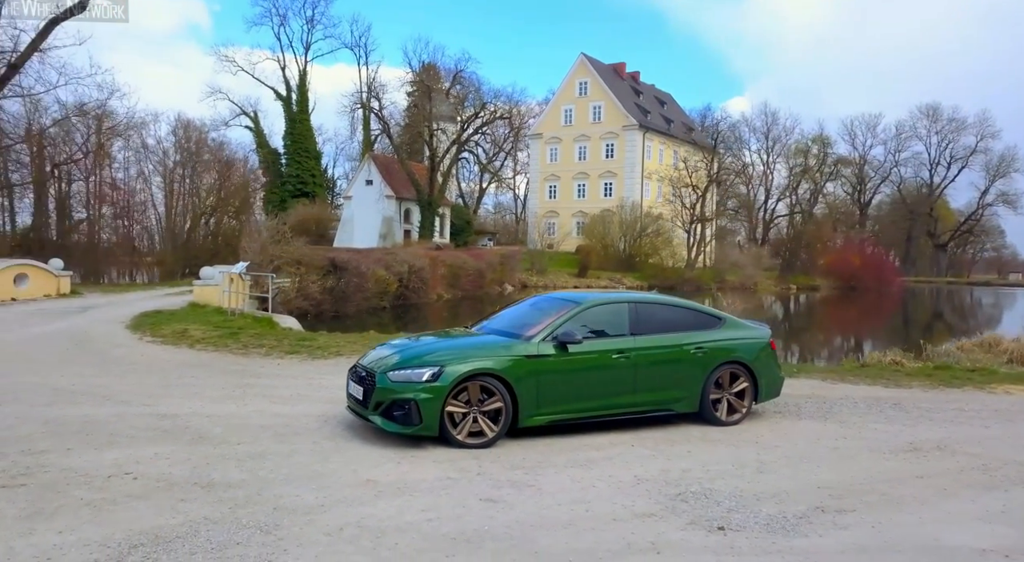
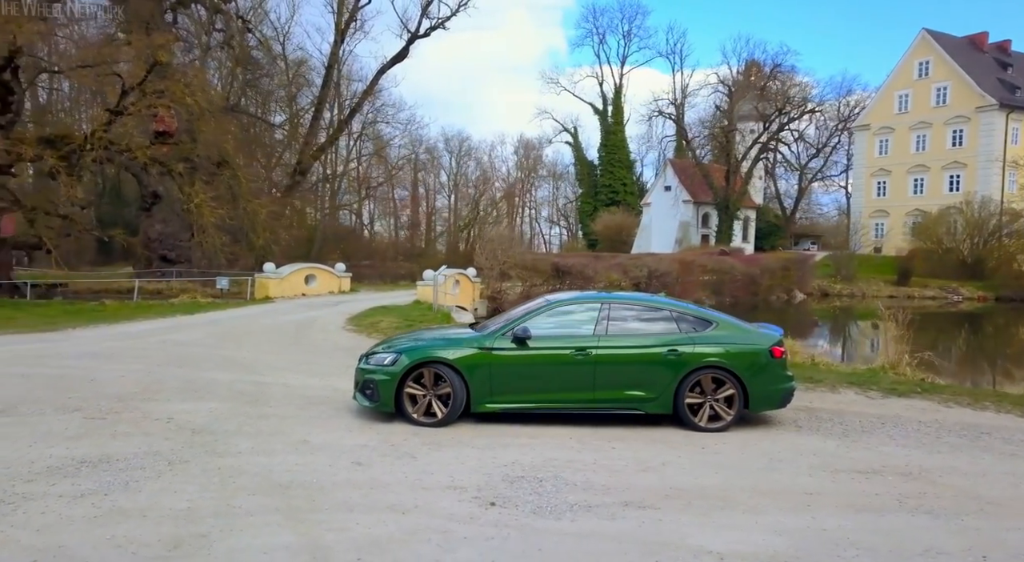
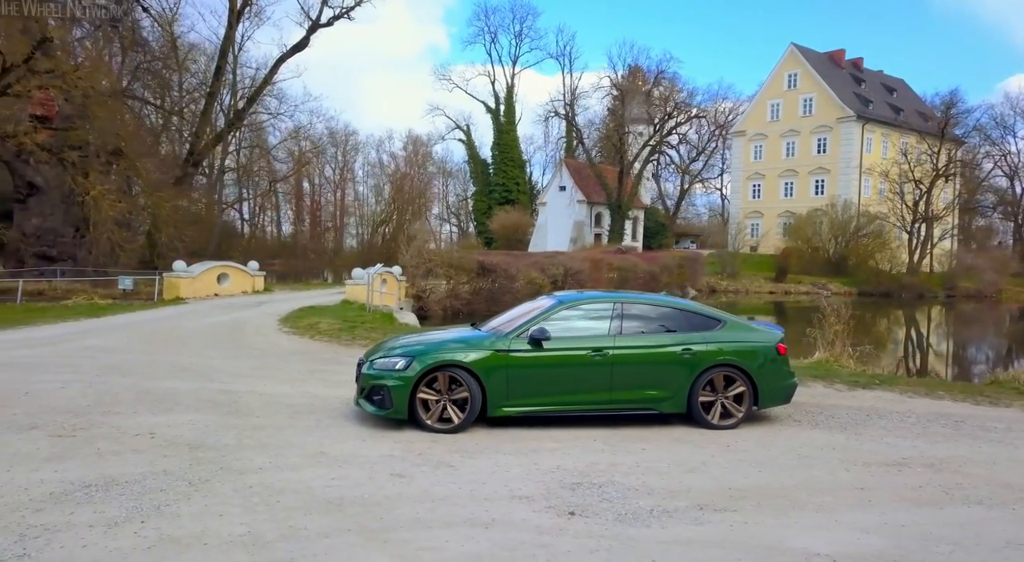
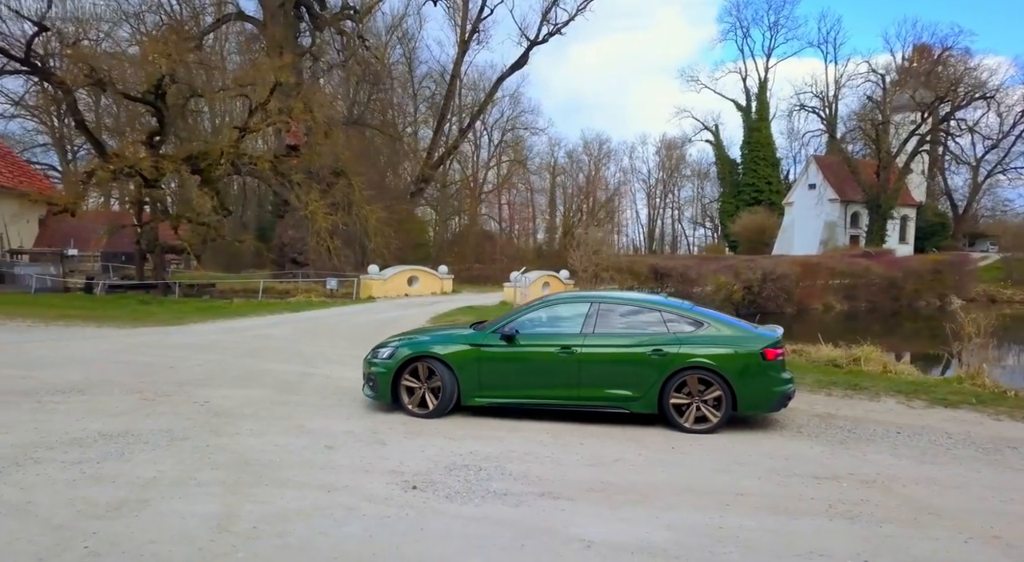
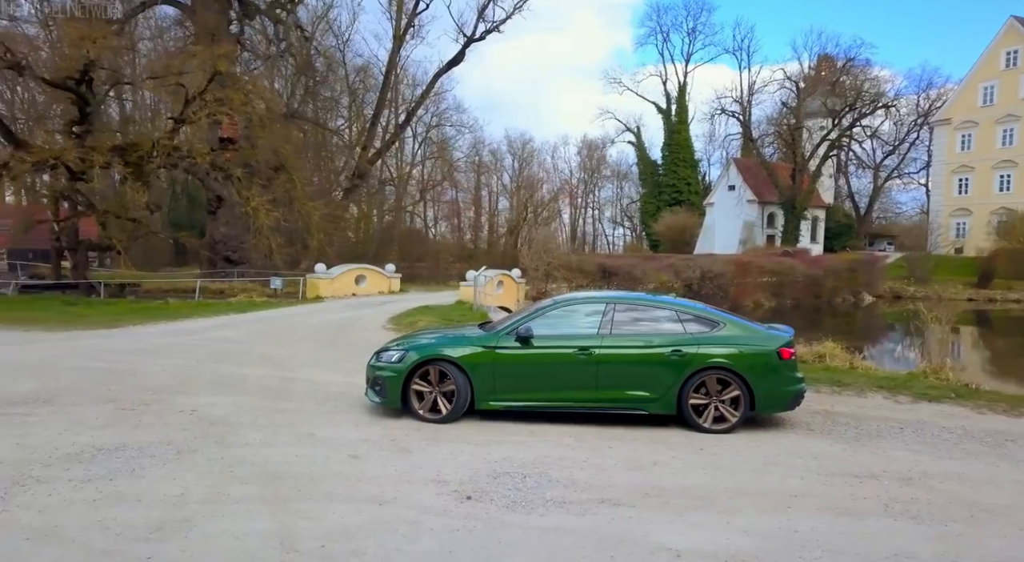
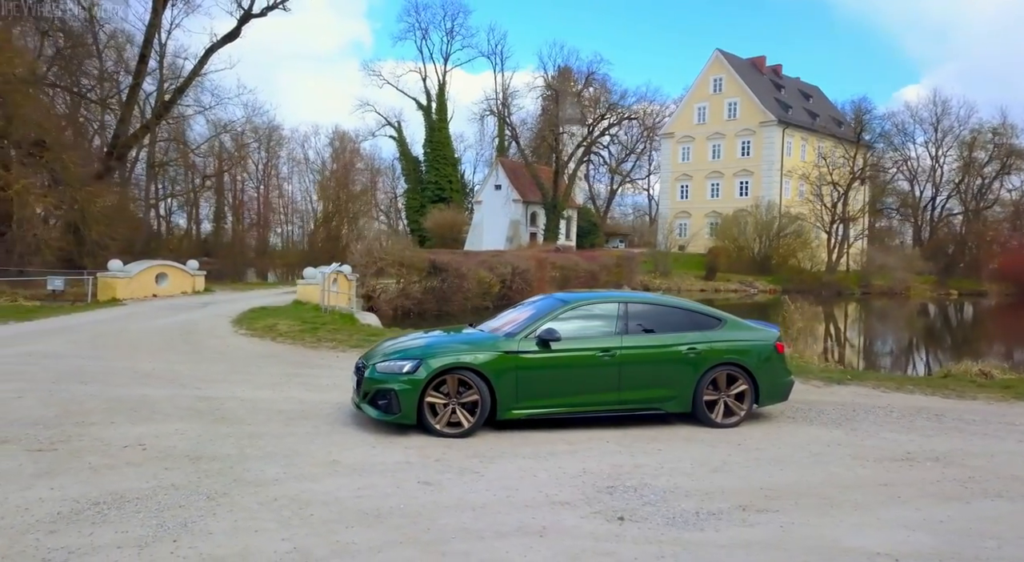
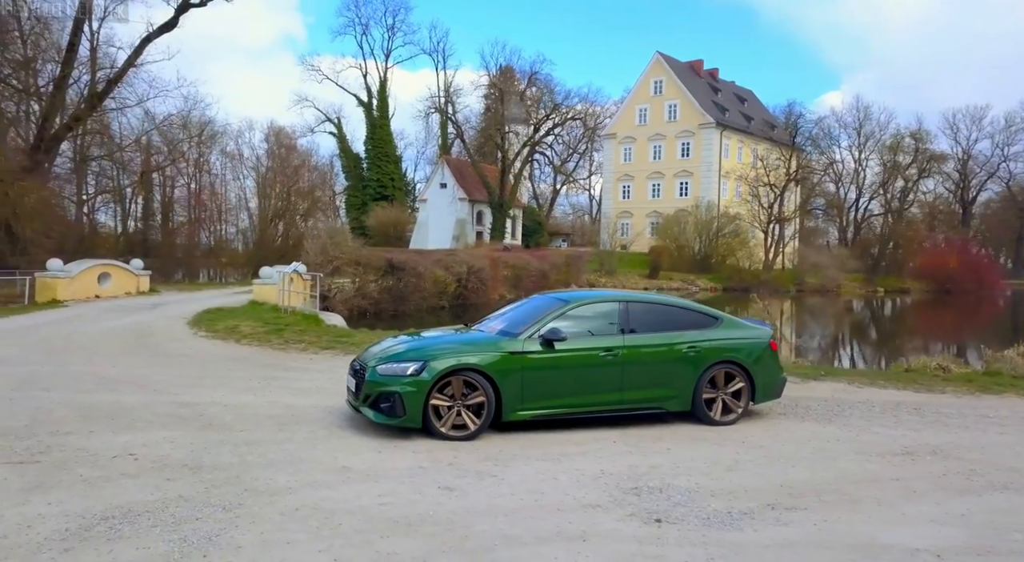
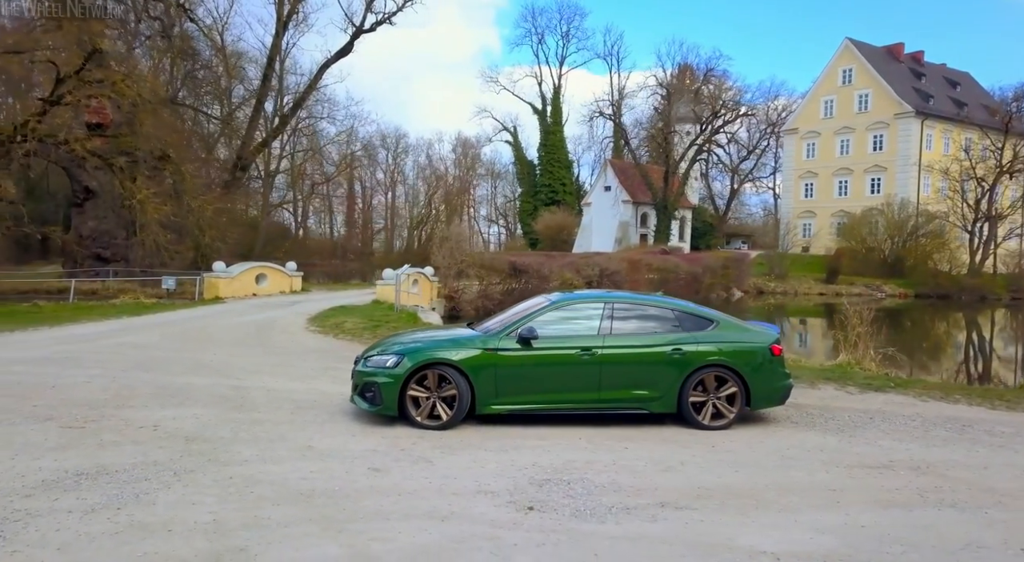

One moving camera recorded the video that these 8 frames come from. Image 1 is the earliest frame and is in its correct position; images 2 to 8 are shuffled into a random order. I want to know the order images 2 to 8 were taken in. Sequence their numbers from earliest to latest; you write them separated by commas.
7, 6, 3, 8, 2, 5, 4
